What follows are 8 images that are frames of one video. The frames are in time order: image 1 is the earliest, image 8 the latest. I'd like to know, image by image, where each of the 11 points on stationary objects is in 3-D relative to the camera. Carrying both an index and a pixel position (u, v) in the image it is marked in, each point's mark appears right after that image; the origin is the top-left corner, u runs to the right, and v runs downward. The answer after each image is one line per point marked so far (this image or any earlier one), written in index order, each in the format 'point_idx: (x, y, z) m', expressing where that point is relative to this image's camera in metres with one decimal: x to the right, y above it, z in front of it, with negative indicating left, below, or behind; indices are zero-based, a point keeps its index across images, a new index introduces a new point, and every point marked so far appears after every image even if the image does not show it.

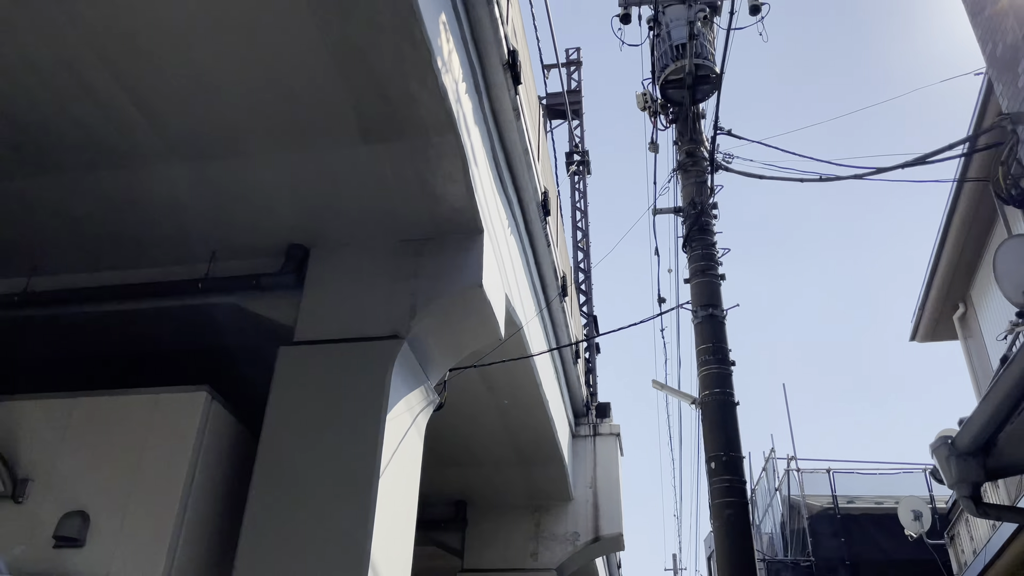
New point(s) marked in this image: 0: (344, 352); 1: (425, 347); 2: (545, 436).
0: (-1.2, -0.5, +5.8) m
1: (-0.7, -0.5, +6.1) m
2: (+0.4, -2.0, +10.2) m
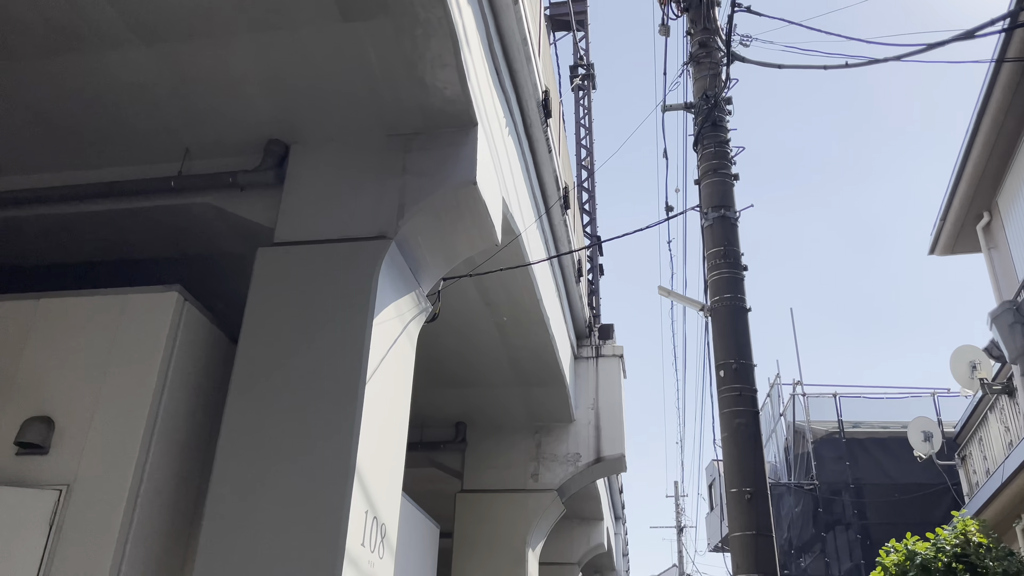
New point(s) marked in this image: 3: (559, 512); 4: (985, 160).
0: (-1.3, +0.3, +5.4) m
1: (-0.7, +0.3, +5.7) m
2: (+0.4, -0.9, +9.9) m
3: (+0.7, -3.2, +11.3) m
4: (+5.0, +1.4, +8.4) m
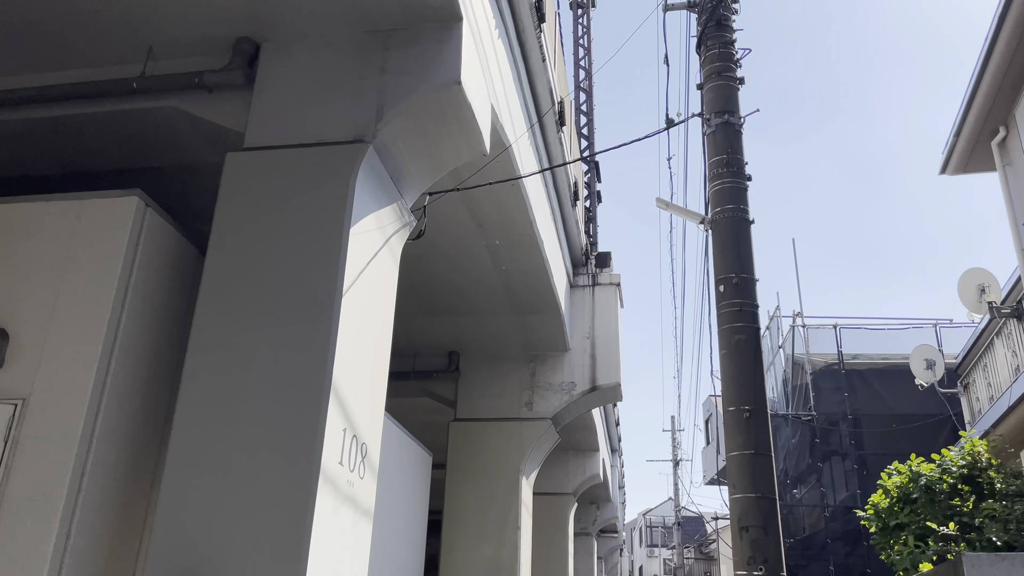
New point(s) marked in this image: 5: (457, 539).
0: (-1.3, +0.8, +5.0) m
1: (-0.8, +0.9, +5.4) m
2: (+0.3, +0.1, +9.6) m
3: (+0.6, -2.2, +11.2) m
4: (+4.9, +2.2, +7.9) m
5: (-0.7, -3.2, +10.2) m
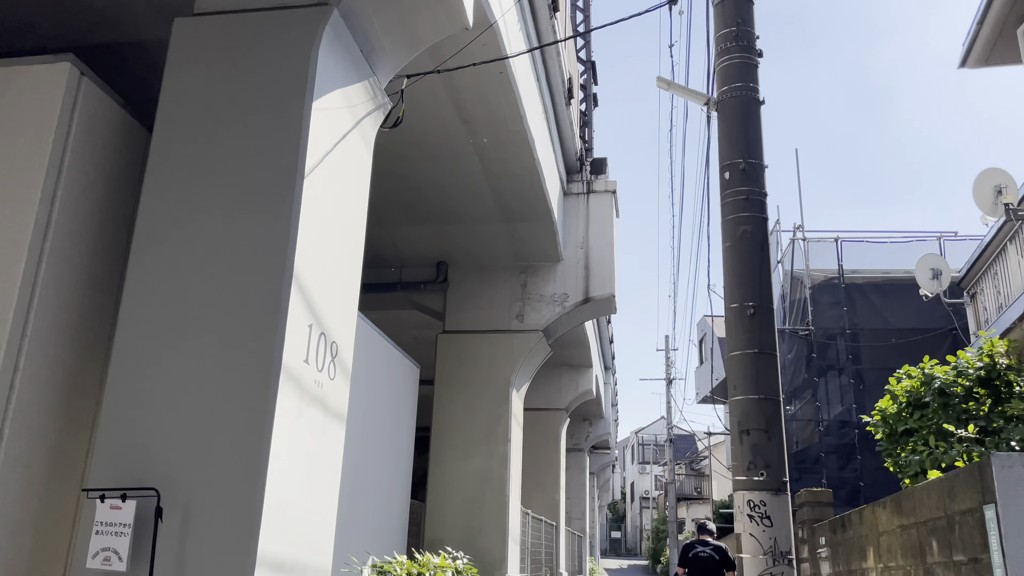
0: (-1.4, +1.5, +4.4) m
1: (-0.9, +1.6, +4.8) m
2: (+0.2, +1.2, +9.1) m
3: (+0.5, -0.9, +10.9) m
4: (+4.8, +3.1, +7.2) m
5: (-0.8, -2.1, +10.0) m
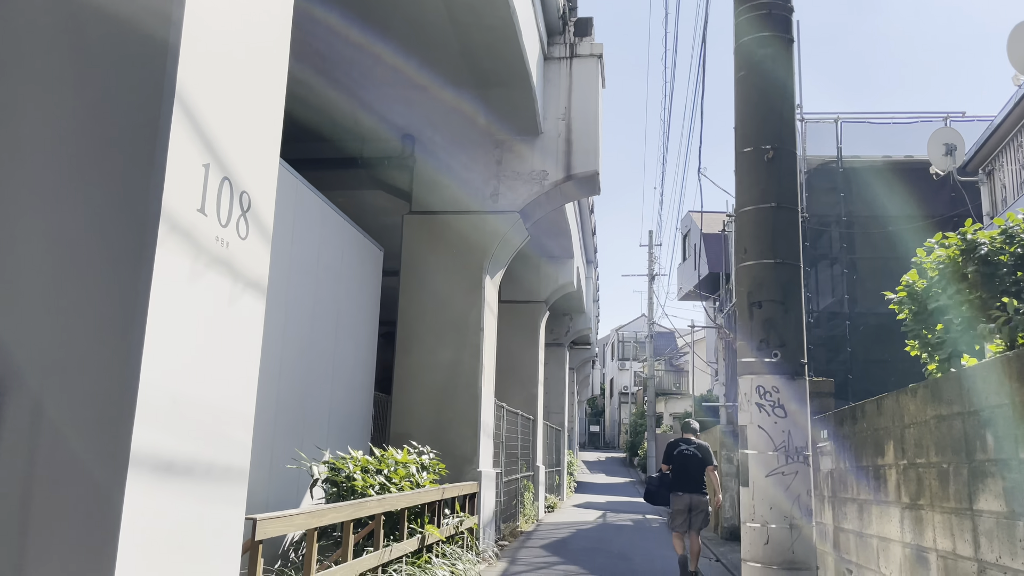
0: (-1.6, +2.2, +3.3) m
1: (-1.1, +2.3, +3.6) m
2: (-0.1, +2.5, +8.0) m
3: (+0.1, +0.6, +10.0) m
4: (+4.6, +4.1, +6.0) m
5: (-1.2, -0.6, +9.3) m
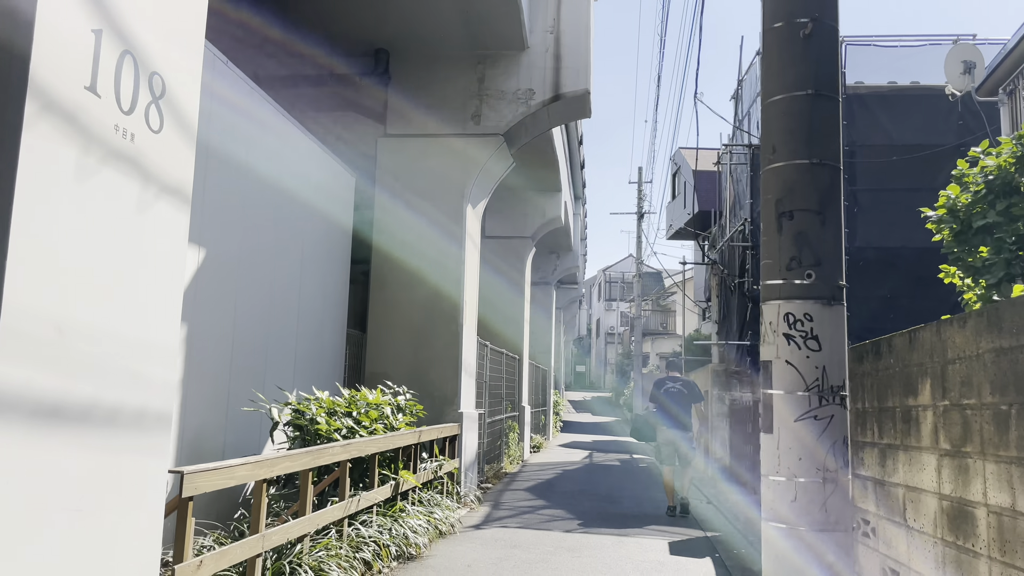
0: (-1.7, +2.5, +2.4) m
1: (-1.2, +2.7, +2.8) m
2: (-0.2, +3.1, +7.1) m
3: (-0.1, +1.5, +9.3) m
4: (+4.5, +4.6, +5.1) m
5: (-1.3, +0.2, +8.6) m
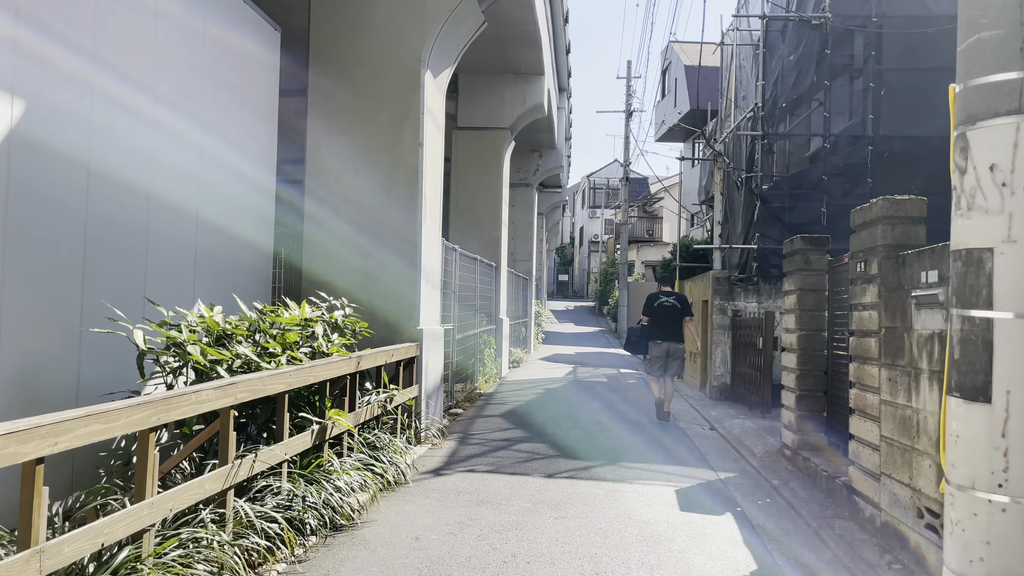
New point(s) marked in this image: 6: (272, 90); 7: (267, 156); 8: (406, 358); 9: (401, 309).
0: (-1.8, +2.8, +0.5) m
1: (-1.3, +3.0, +0.9) m
2: (-0.5, +3.9, +5.2) m
3: (-0.4, +2.5, +7.5) m
4: (+4.3, +5.2, +3.1) m
5: (-1.6, +1.1, +7.0) m
6: (-2.0, +1.8, +6.4) m
7: (-2.0, +1.4, +6.3) m
8: (-0.8, -0.5, +6.1) m
9: (-1.0, -0.2, +6.8) m
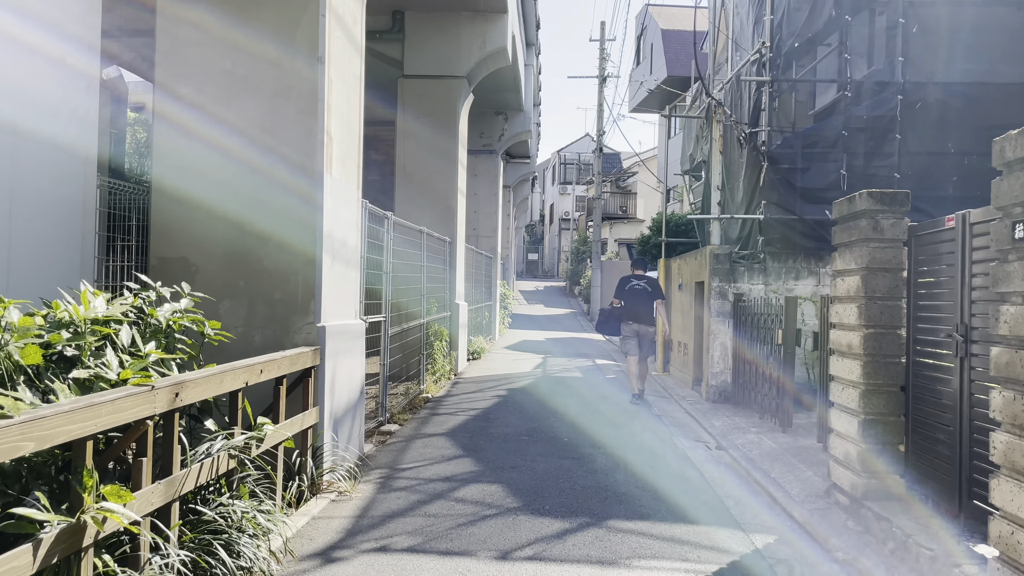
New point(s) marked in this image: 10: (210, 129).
0: (-2.0, +2.8, -1.6) m
1: (-1.4, +3.0, -1.2) m
2: (-0.8, +4.0, +3.1) m
3: (-0.7, +2.6, +5.5) m
4: (+4.1, +5.3, +1.1) m
5: (-2.0, +1.3, +4.9) m
6: (-2.3, +1.9, +4.3) m
7: (-2.3, +1.5, +4.2) m
8: (-1.1, -0.4, +4.1) m
9: (-1.3, -0.1, +4.8) m
10: (-1.9, +0.9, +4.9) m
